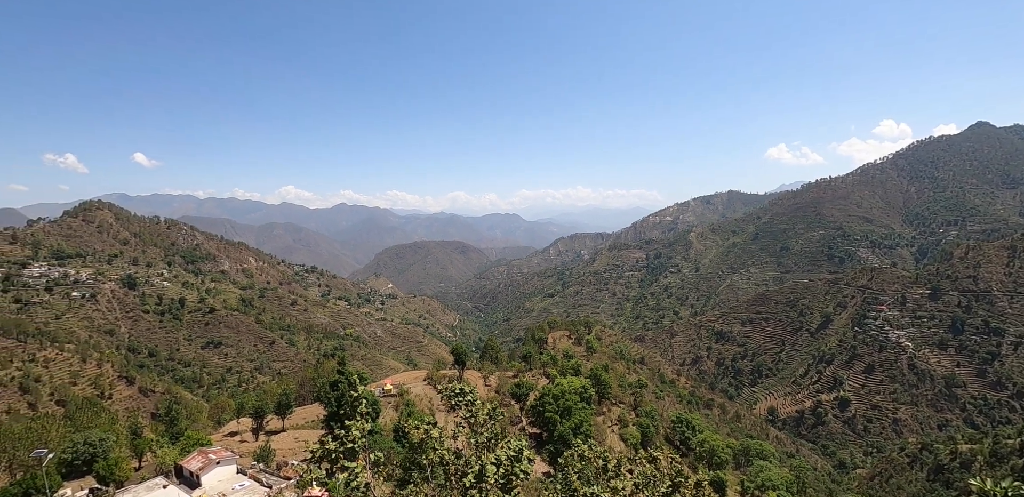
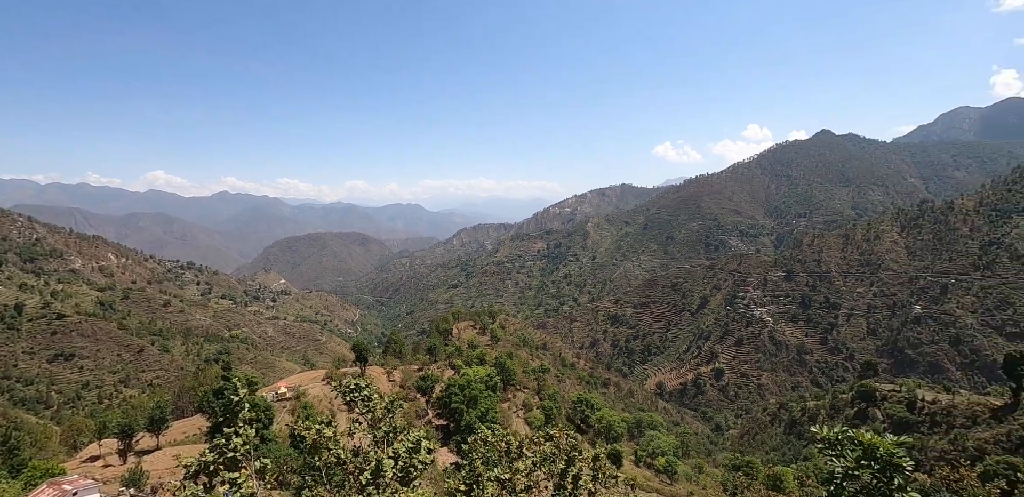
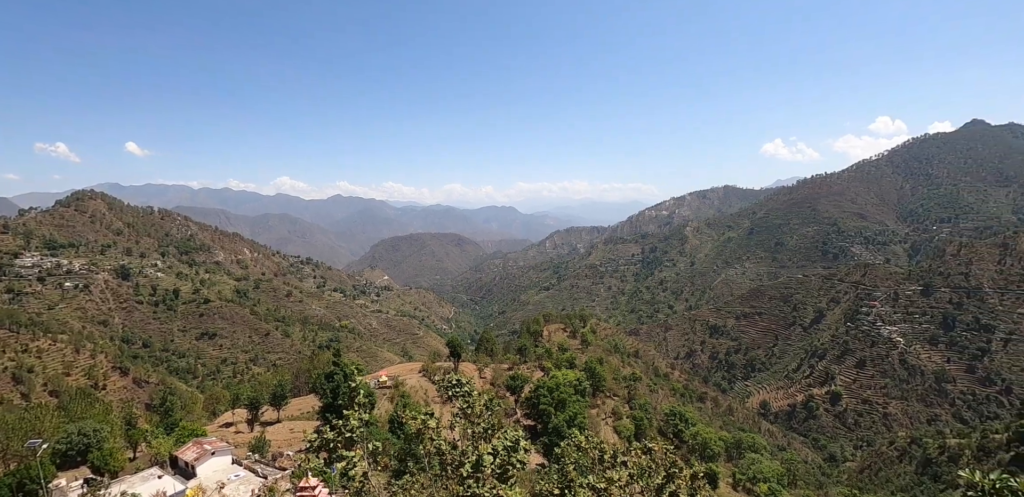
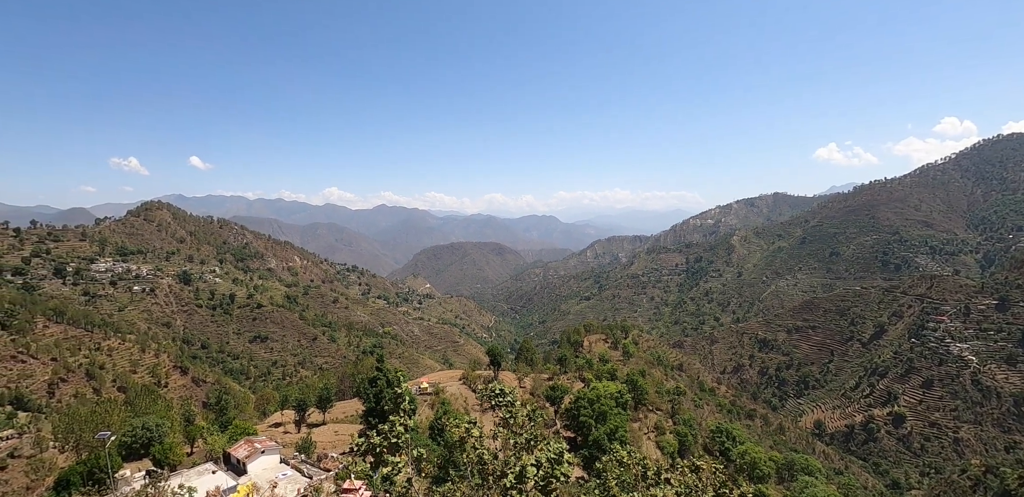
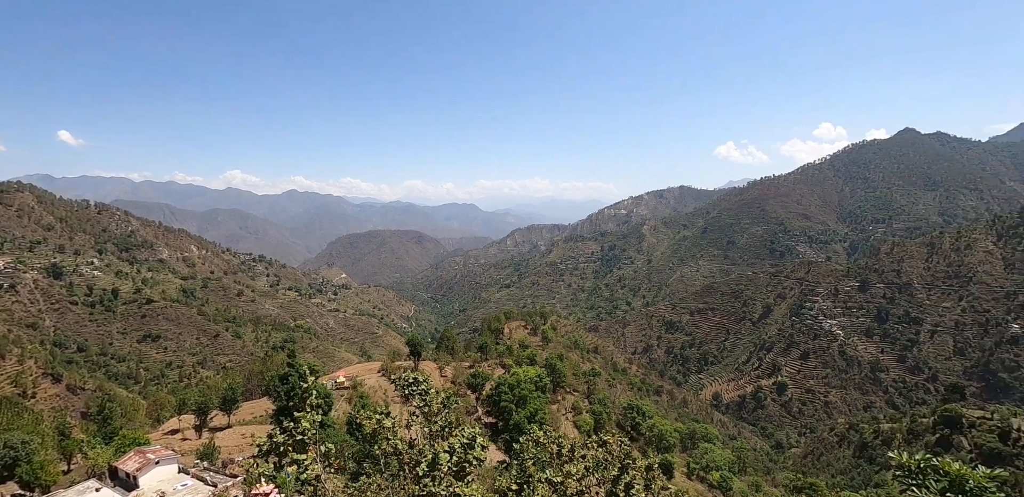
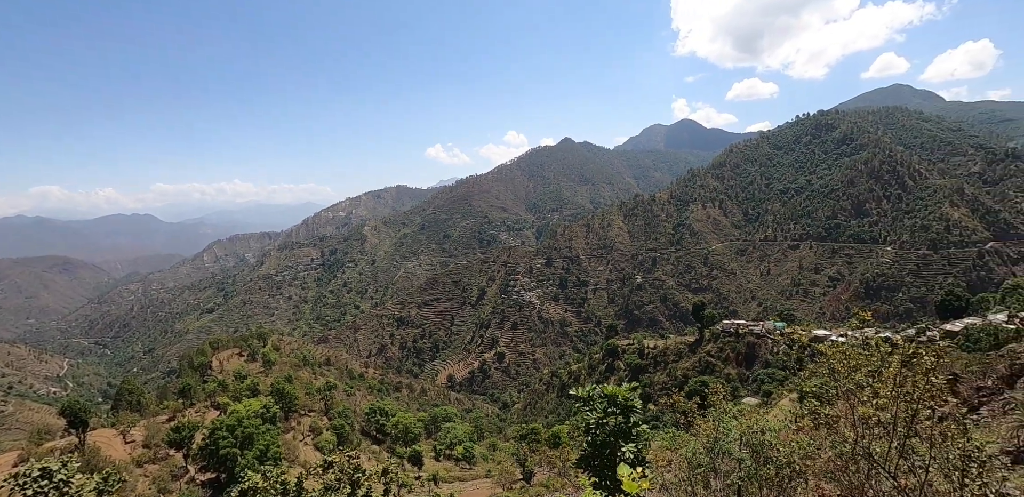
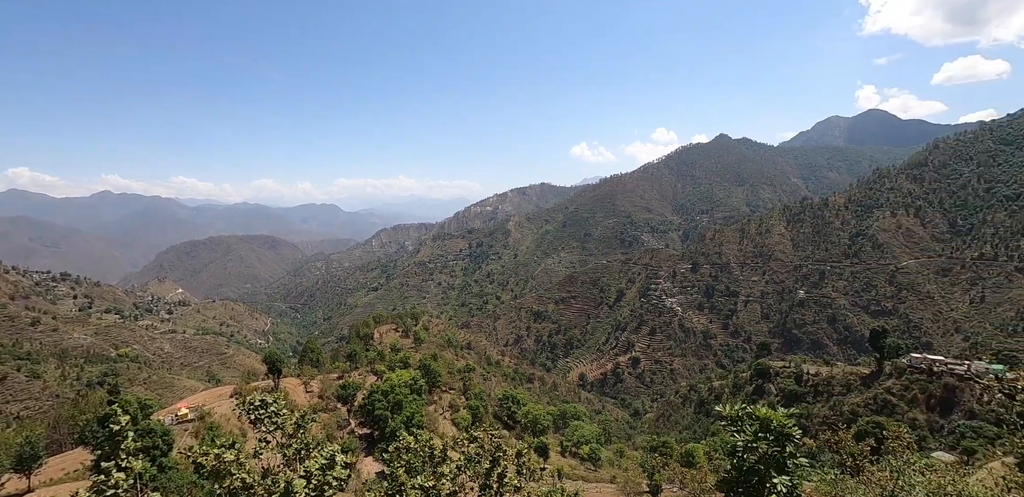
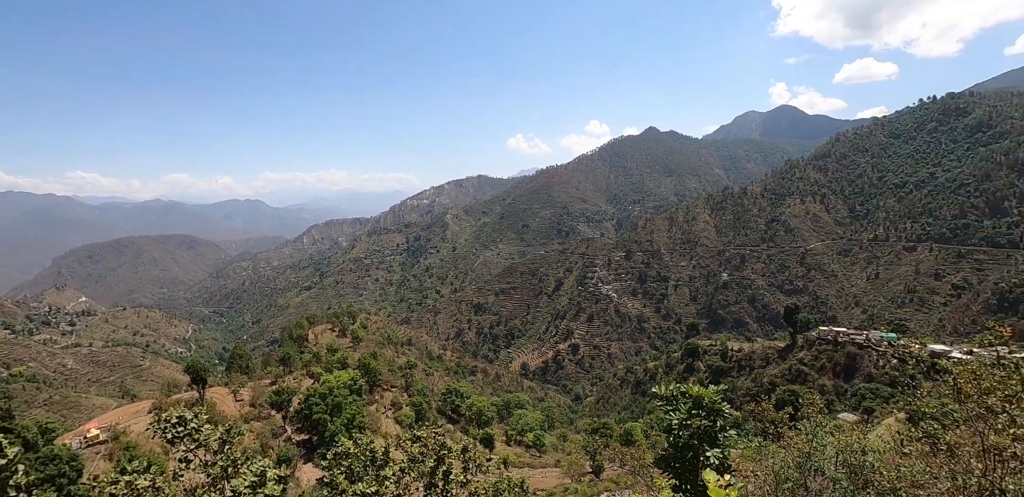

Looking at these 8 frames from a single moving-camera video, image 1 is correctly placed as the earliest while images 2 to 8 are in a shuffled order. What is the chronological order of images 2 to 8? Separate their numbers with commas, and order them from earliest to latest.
4, 3, 5, 2, 7, 8, 6
